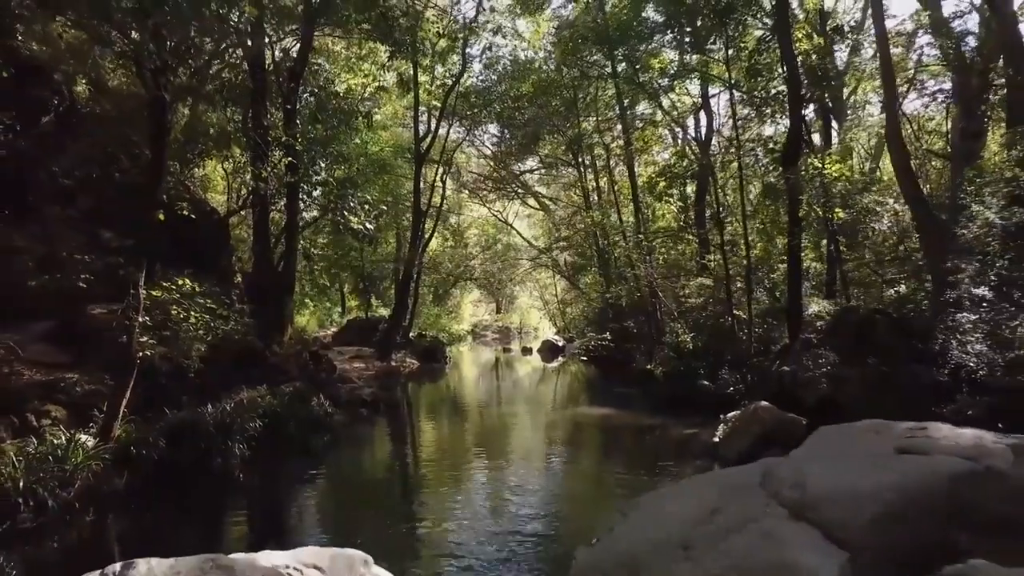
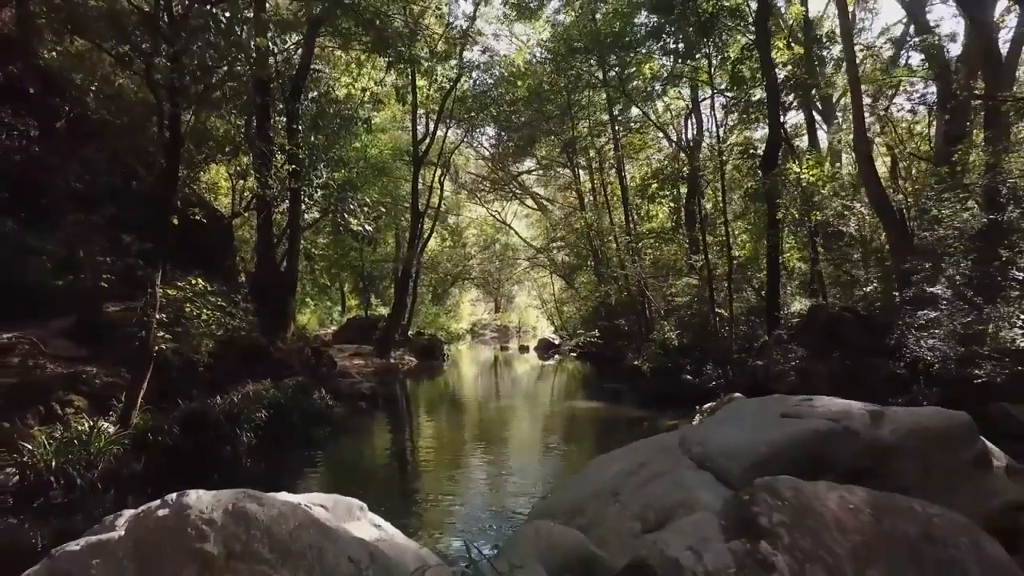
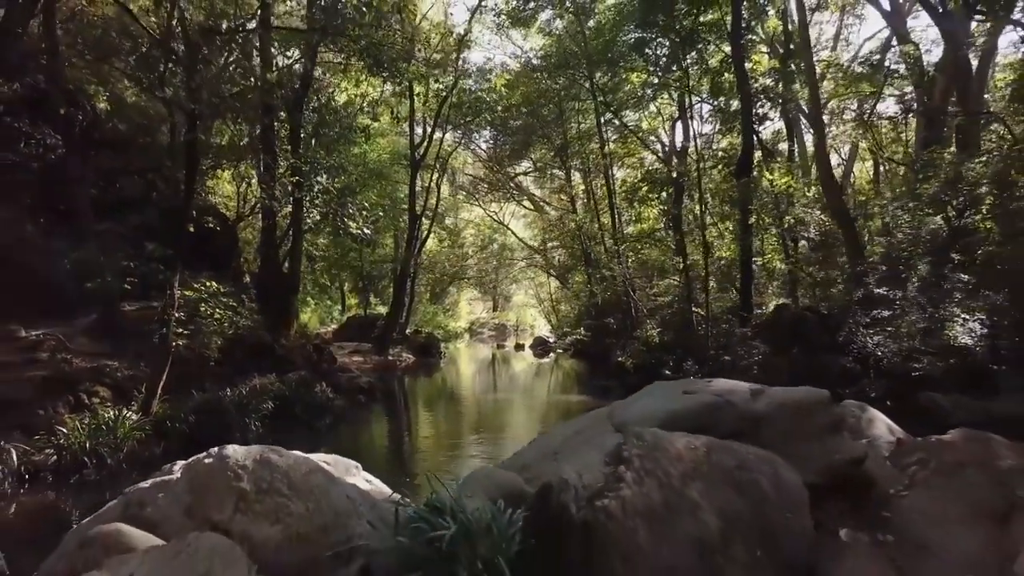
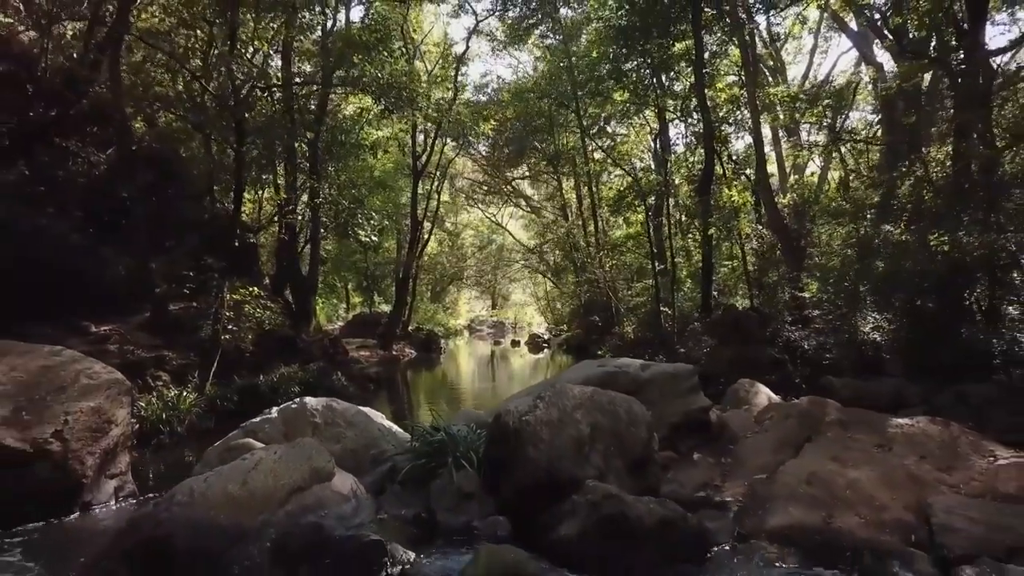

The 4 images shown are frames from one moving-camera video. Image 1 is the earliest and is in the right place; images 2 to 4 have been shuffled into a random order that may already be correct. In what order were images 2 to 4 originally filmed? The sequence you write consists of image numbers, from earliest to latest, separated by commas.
2, 3, 4
